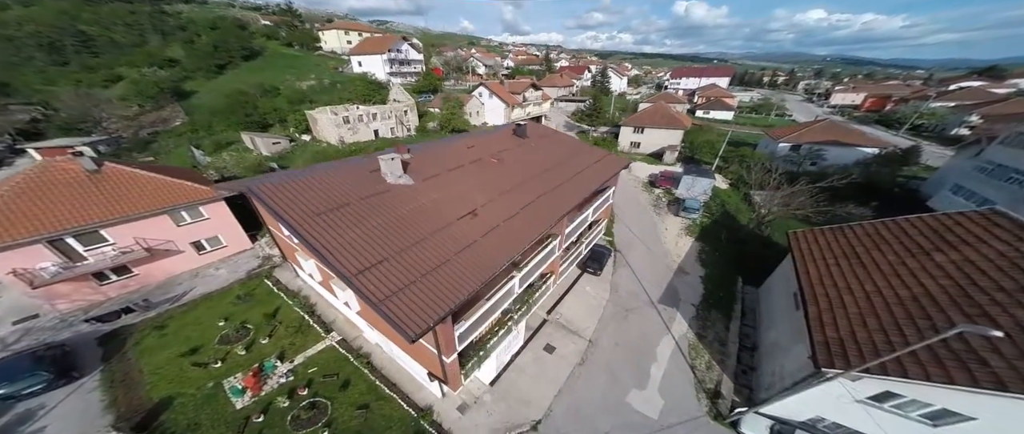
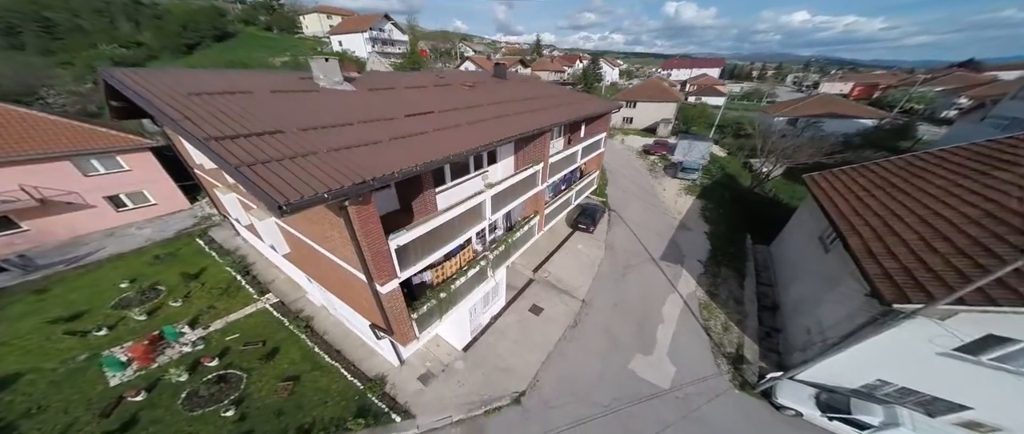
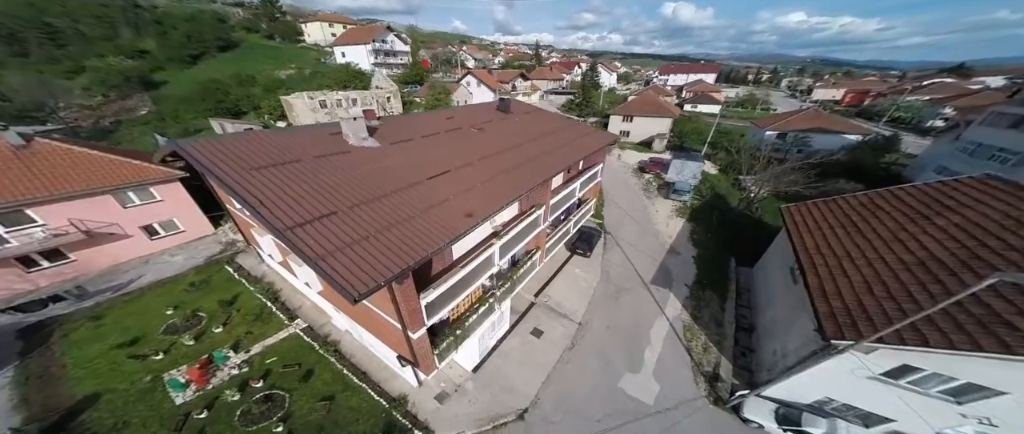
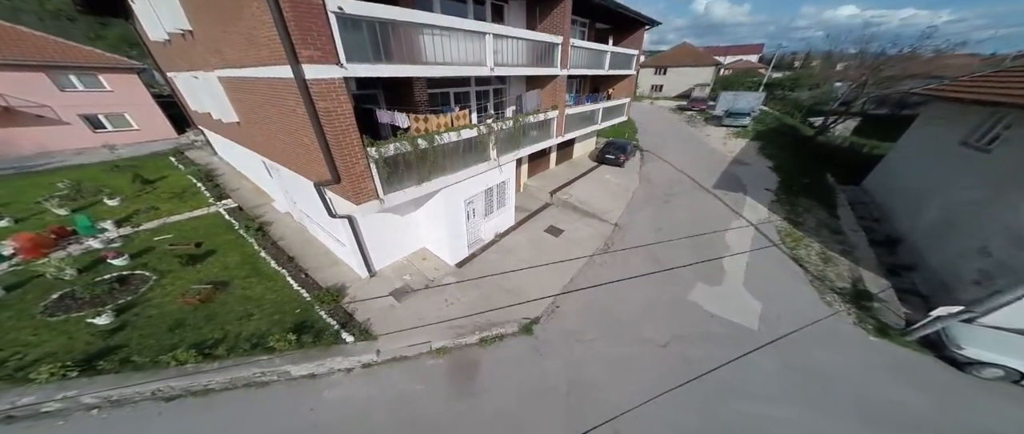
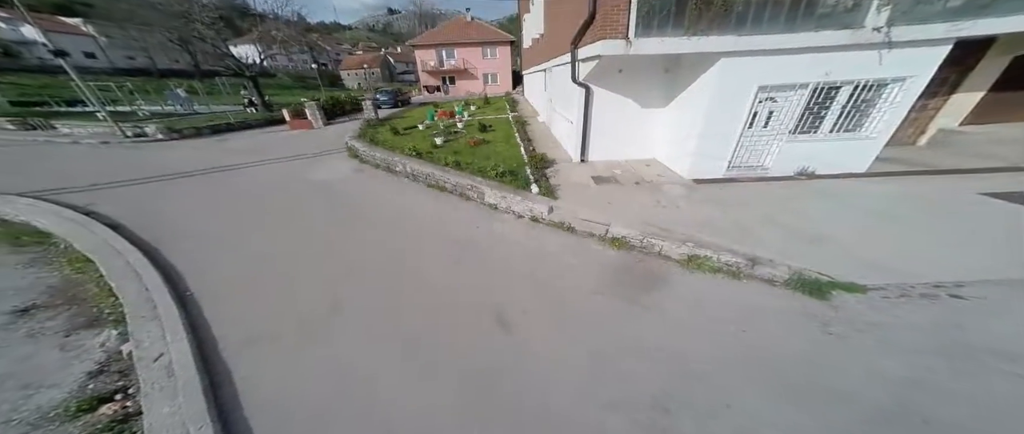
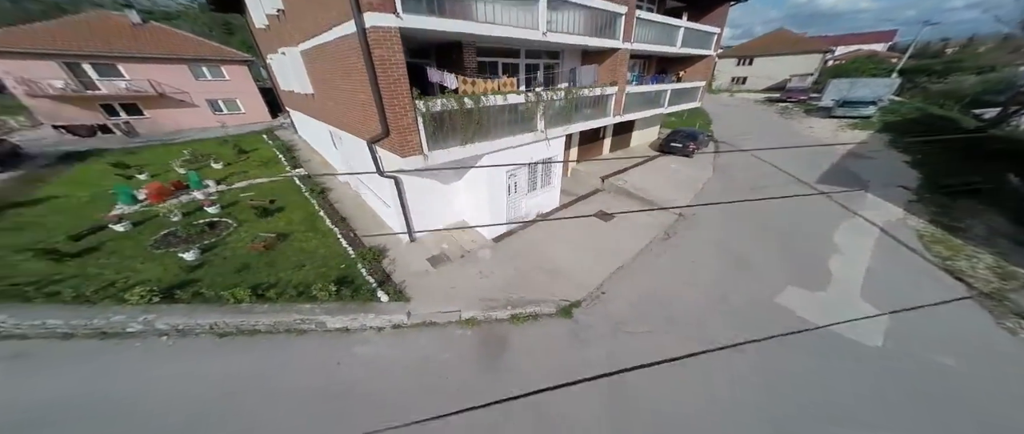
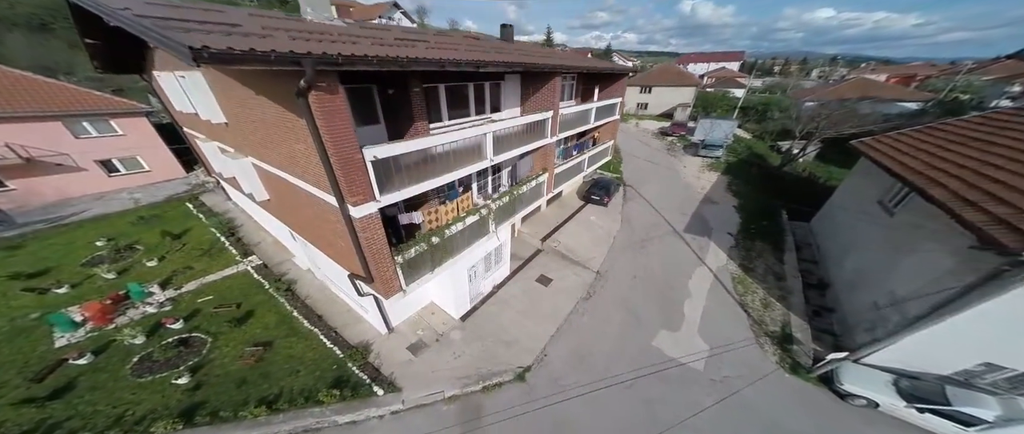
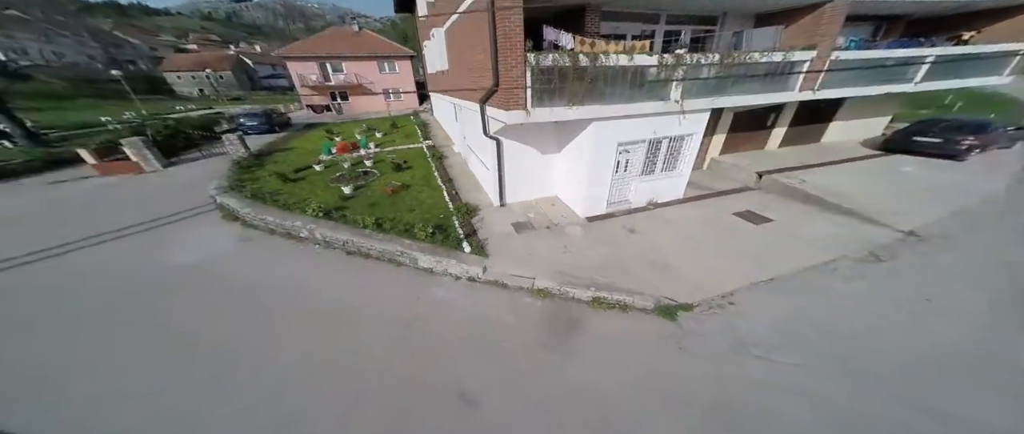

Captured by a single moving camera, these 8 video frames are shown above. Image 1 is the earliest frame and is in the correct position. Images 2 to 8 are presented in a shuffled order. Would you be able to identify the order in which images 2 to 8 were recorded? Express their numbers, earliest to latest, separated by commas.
3, 2, 7, 4, 6, 8, 5
